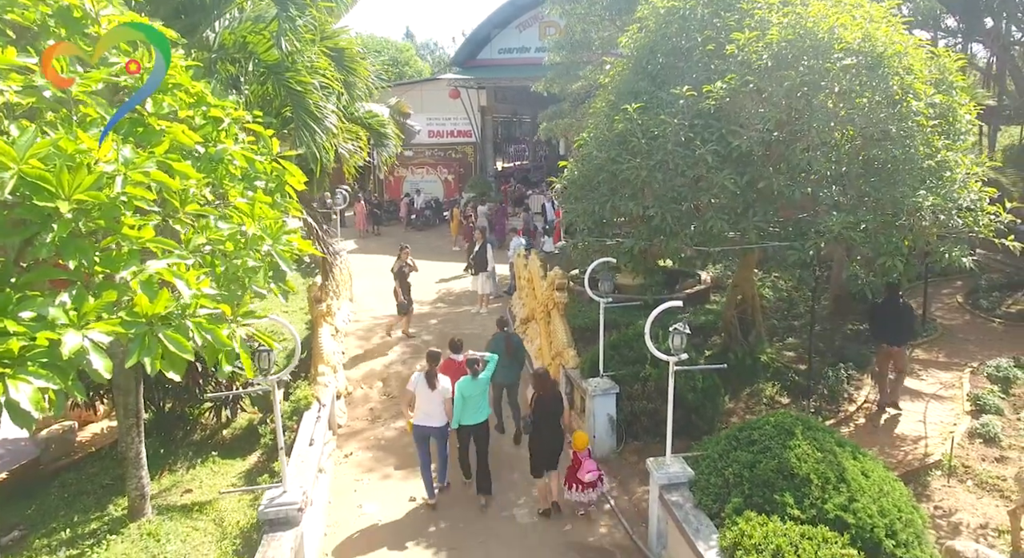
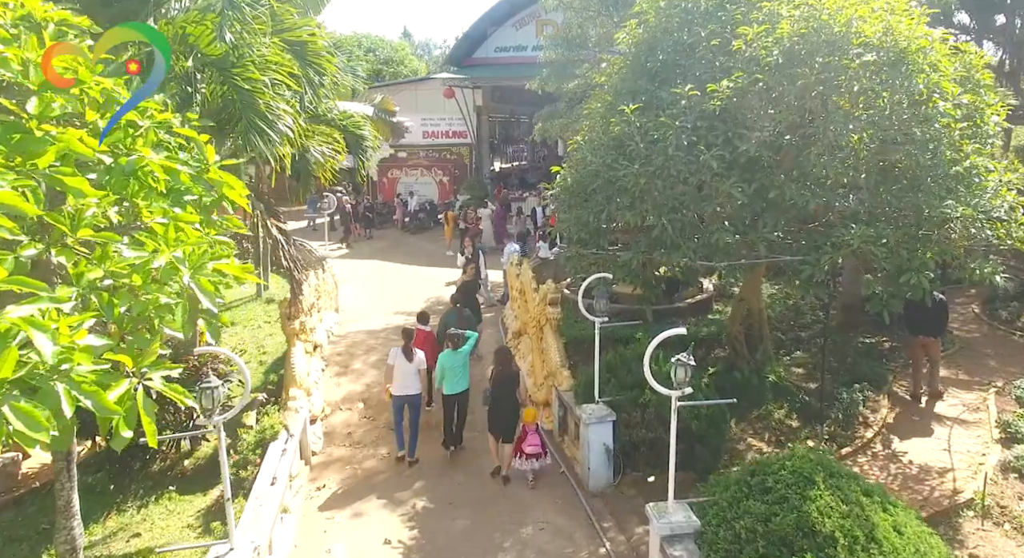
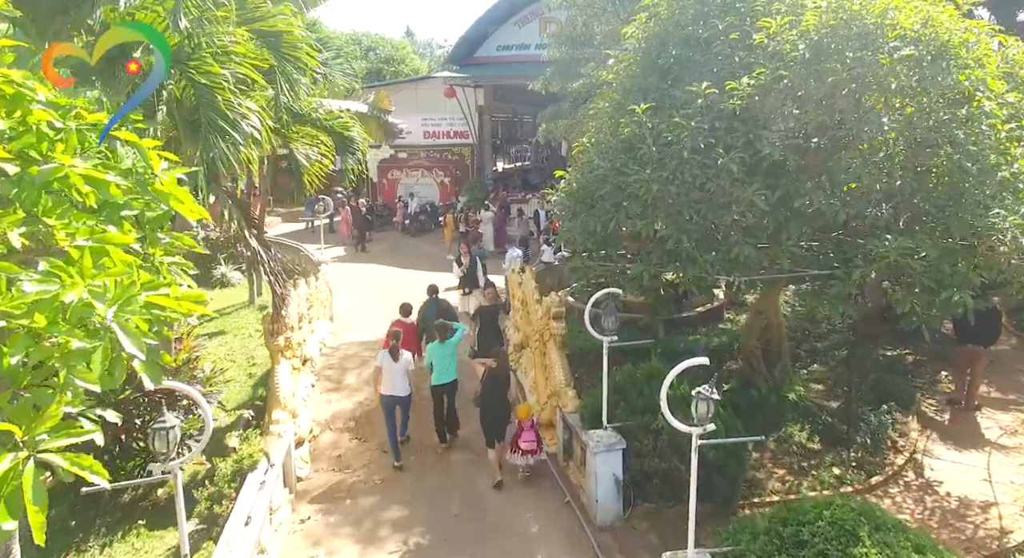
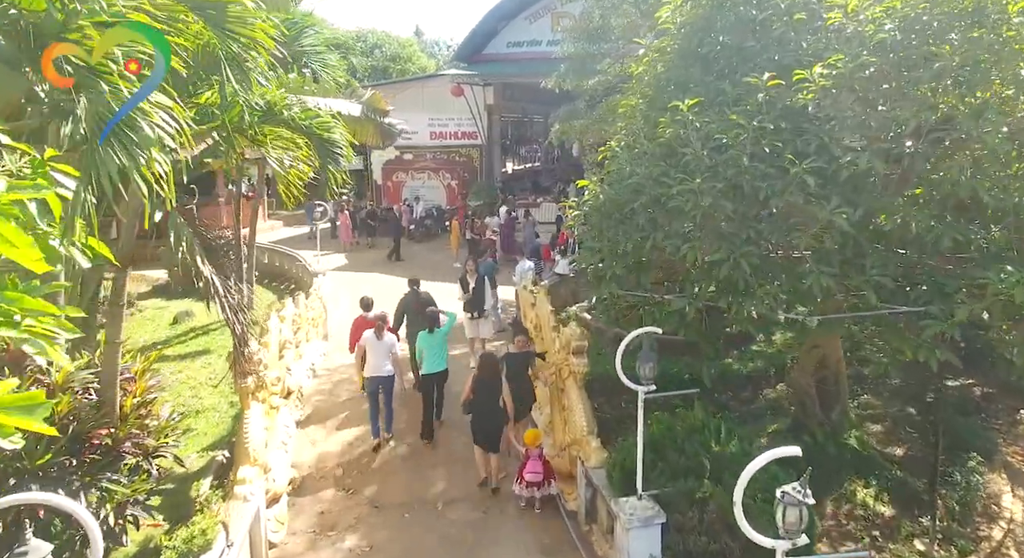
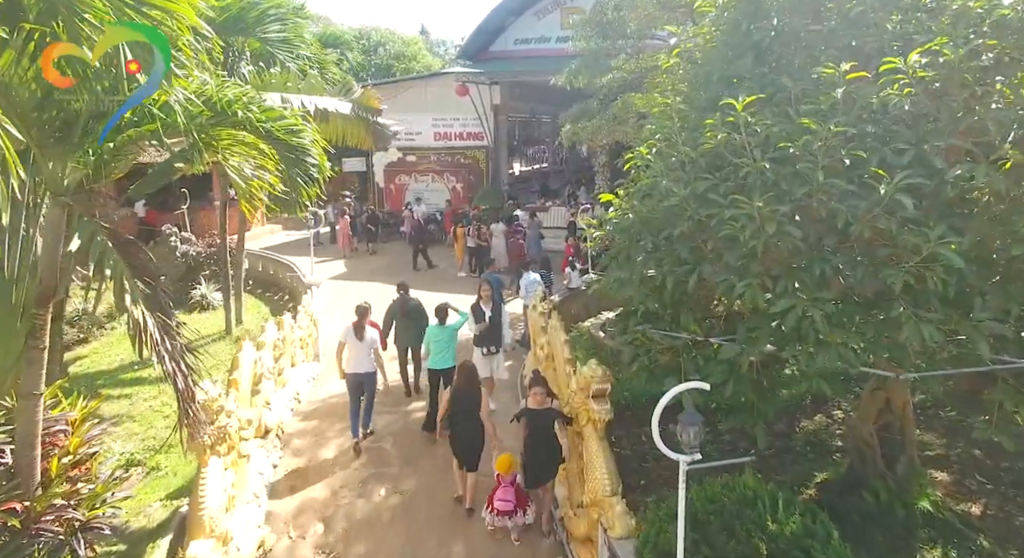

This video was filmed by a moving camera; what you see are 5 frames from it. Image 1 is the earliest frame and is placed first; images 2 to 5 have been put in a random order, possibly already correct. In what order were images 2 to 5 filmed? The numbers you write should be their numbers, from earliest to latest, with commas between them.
2, 3, 4, 5
